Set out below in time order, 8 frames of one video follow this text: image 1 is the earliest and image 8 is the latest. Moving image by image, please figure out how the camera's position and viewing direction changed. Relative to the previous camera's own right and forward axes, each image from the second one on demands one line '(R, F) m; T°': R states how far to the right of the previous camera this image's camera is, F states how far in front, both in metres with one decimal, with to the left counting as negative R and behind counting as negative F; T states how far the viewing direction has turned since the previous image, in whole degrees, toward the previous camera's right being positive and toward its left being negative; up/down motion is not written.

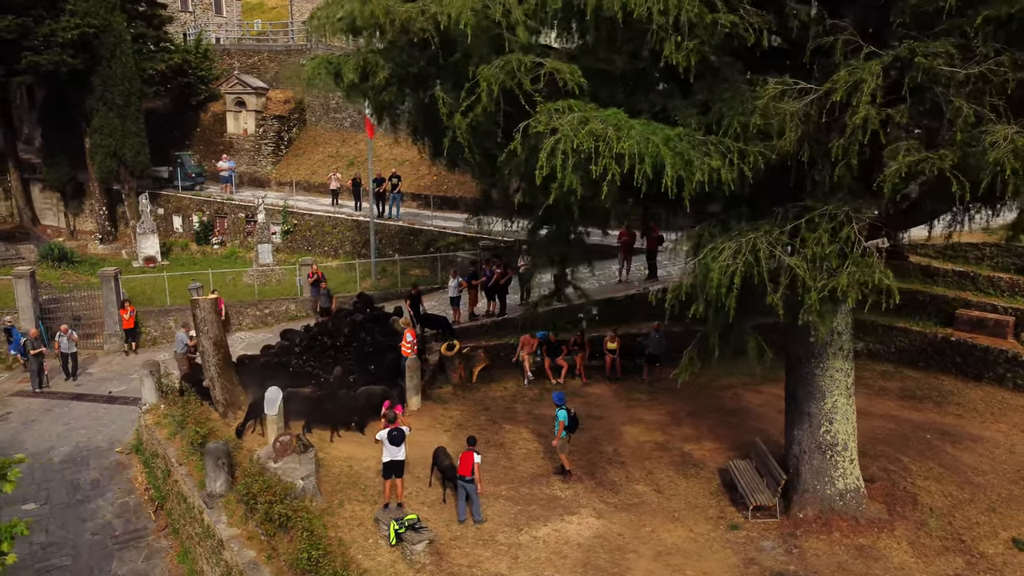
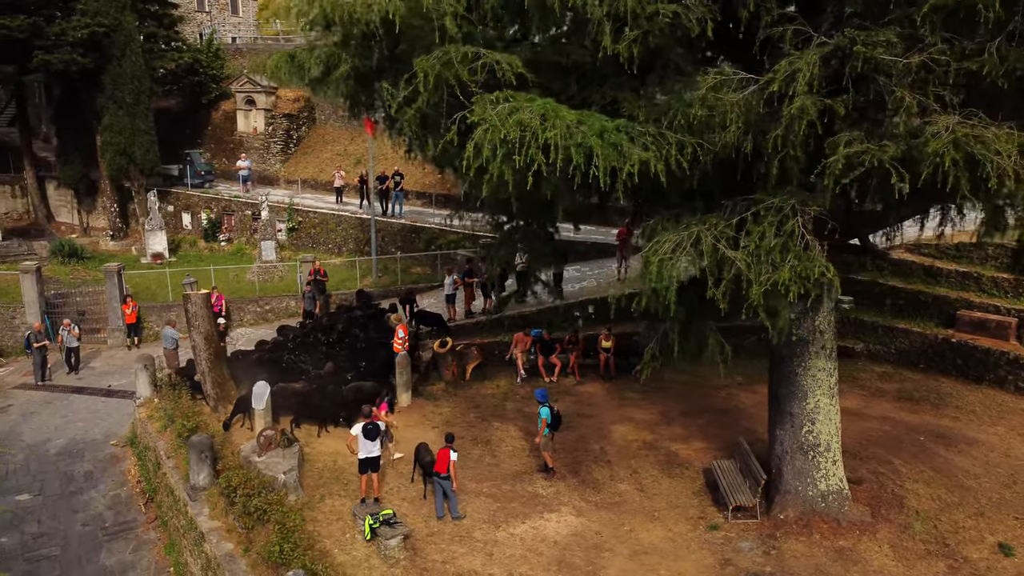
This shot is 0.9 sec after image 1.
(+0.6, 0.0) m; -2°
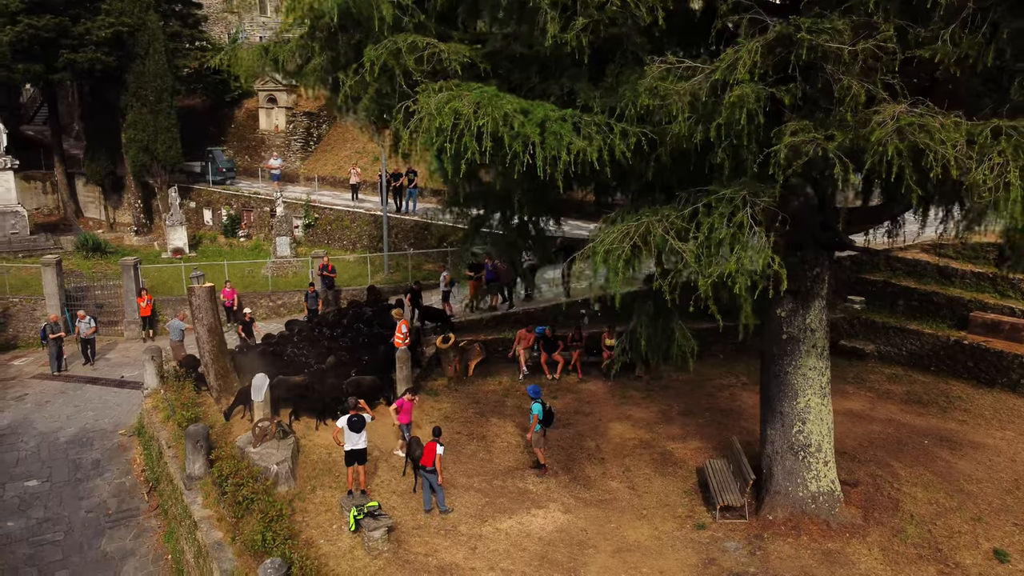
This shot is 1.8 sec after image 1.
(+0.6, 0.0) m; -2°
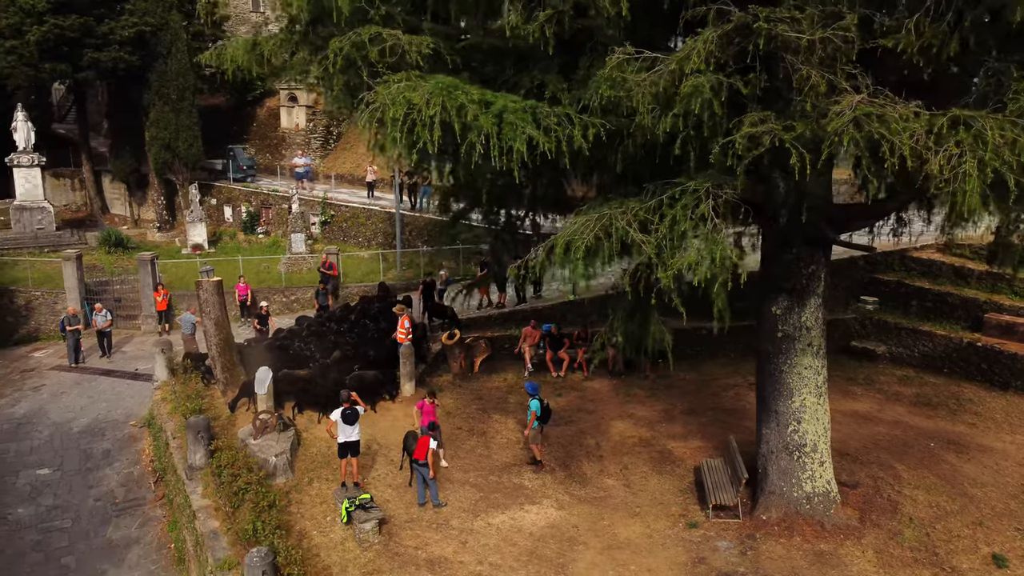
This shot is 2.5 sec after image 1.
(+0.4, 0.0) m; -2°
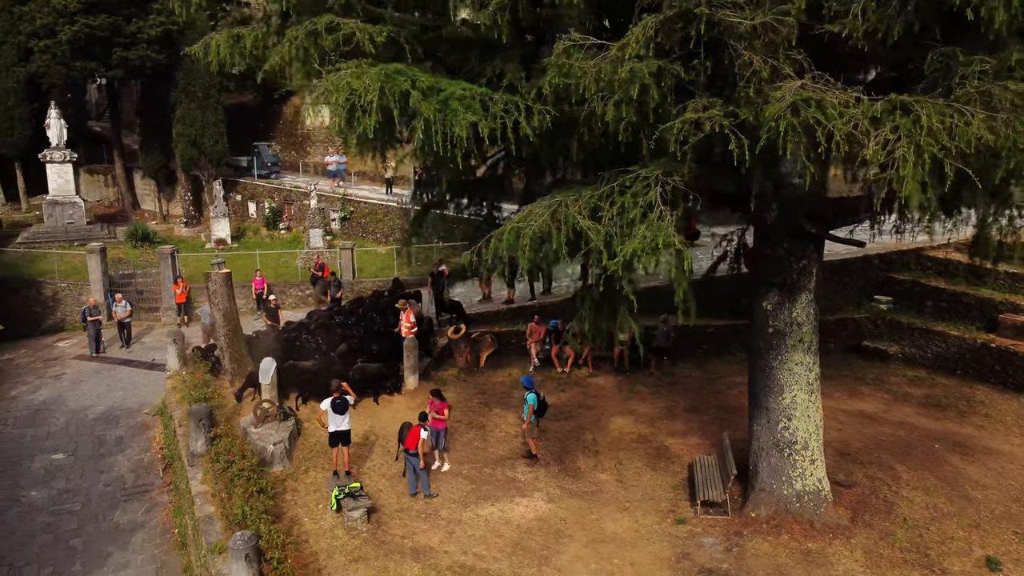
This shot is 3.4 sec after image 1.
(+0.6, 0.0) m; -3°
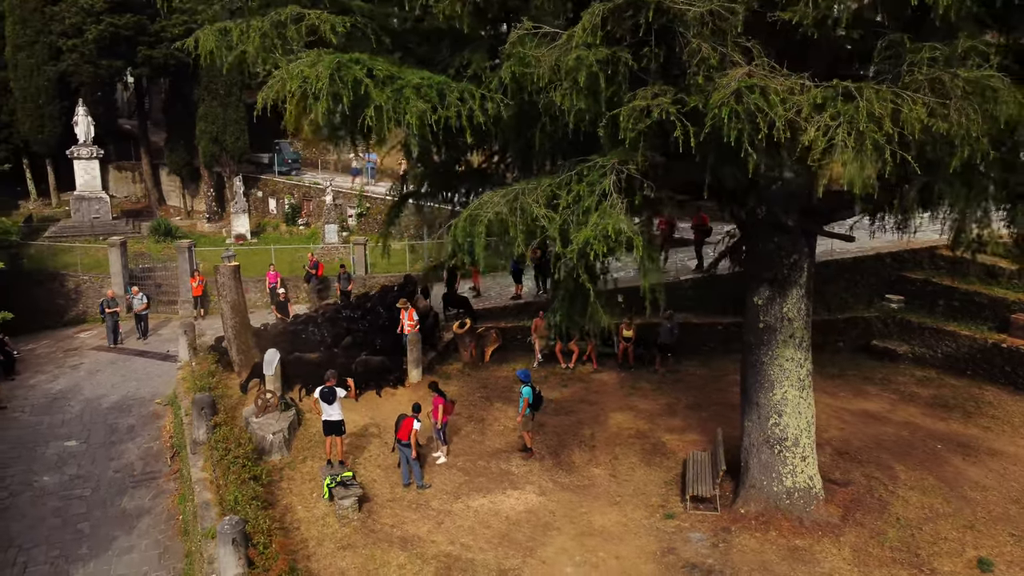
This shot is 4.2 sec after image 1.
(+0.5, 0.0) m; -2°
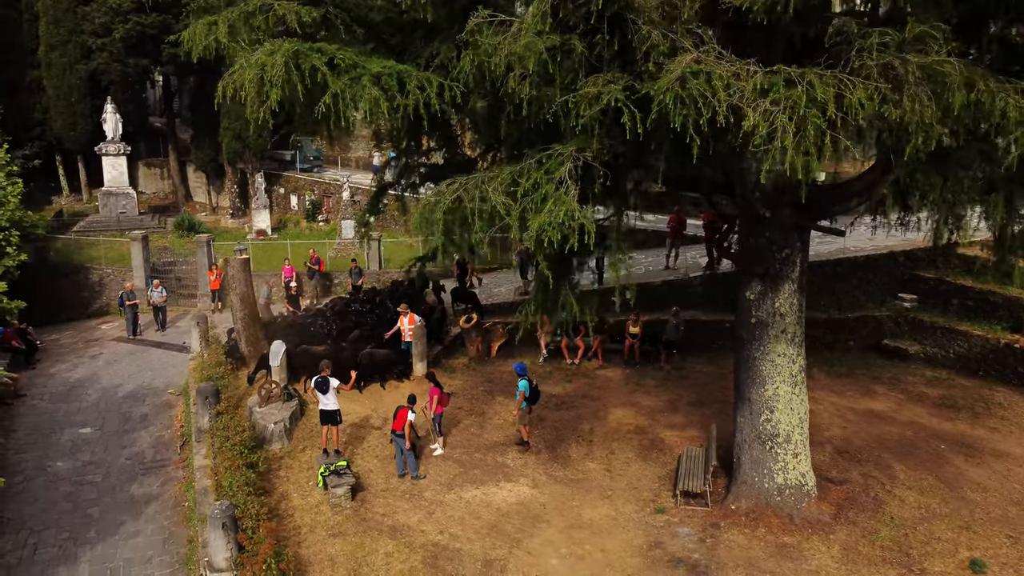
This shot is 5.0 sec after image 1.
(+0.5, 0.0) m; -2°
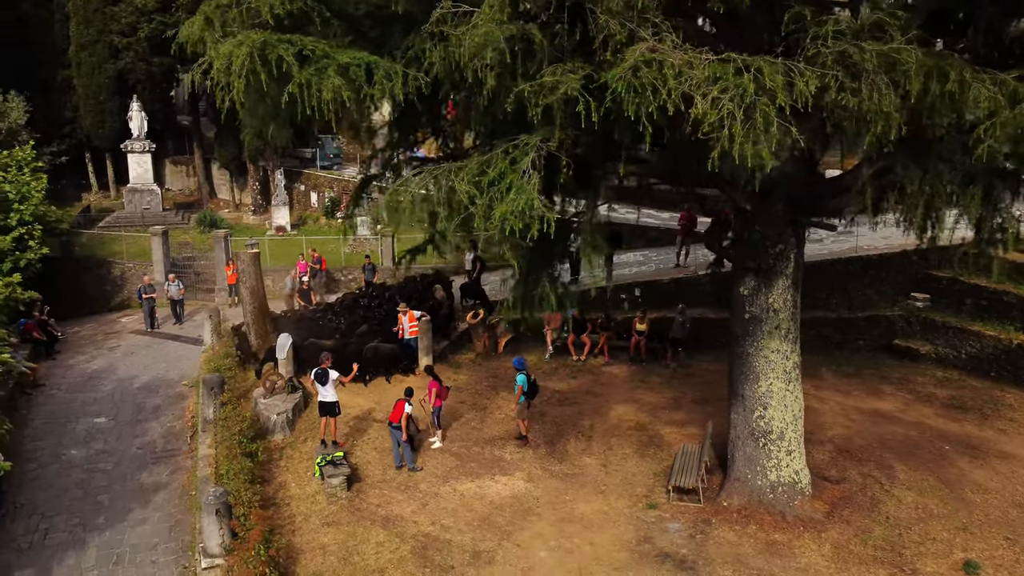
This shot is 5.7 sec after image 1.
(+0.4, 0.0) m; -2°
